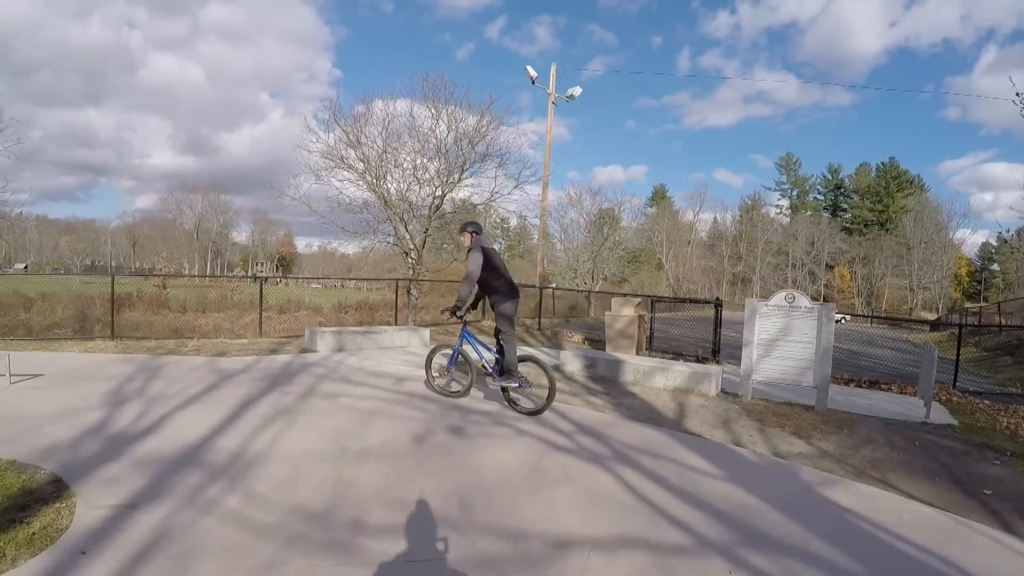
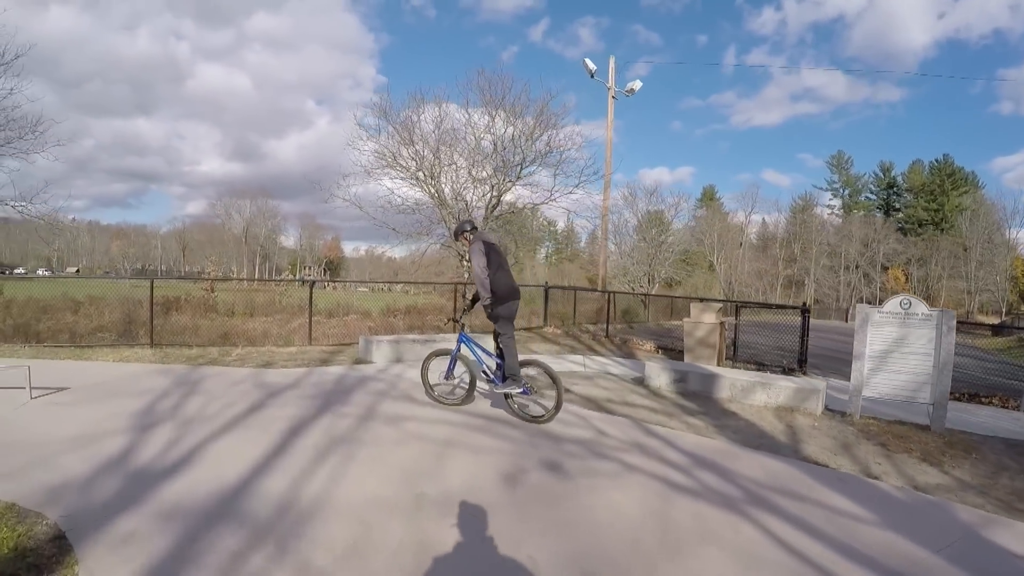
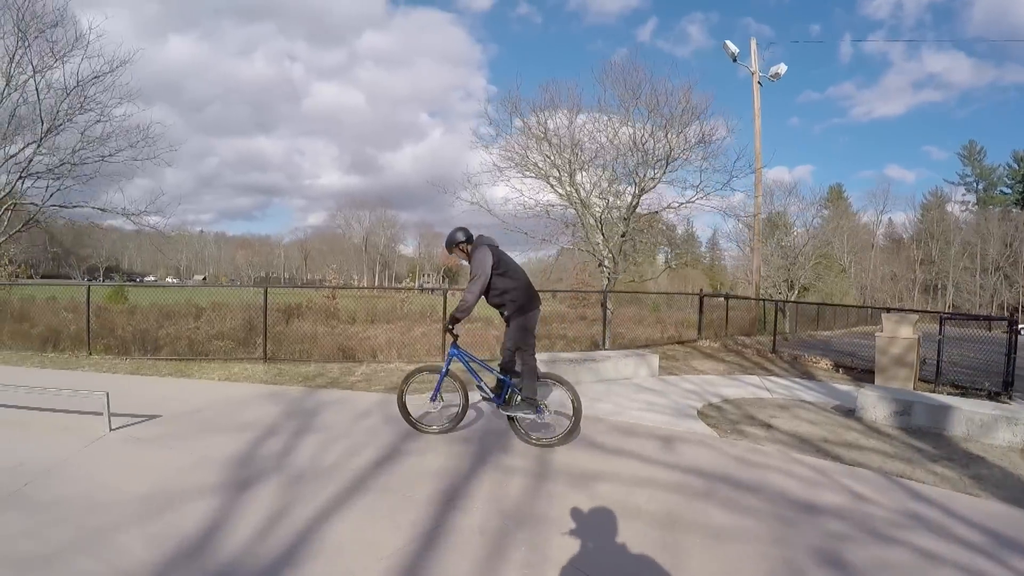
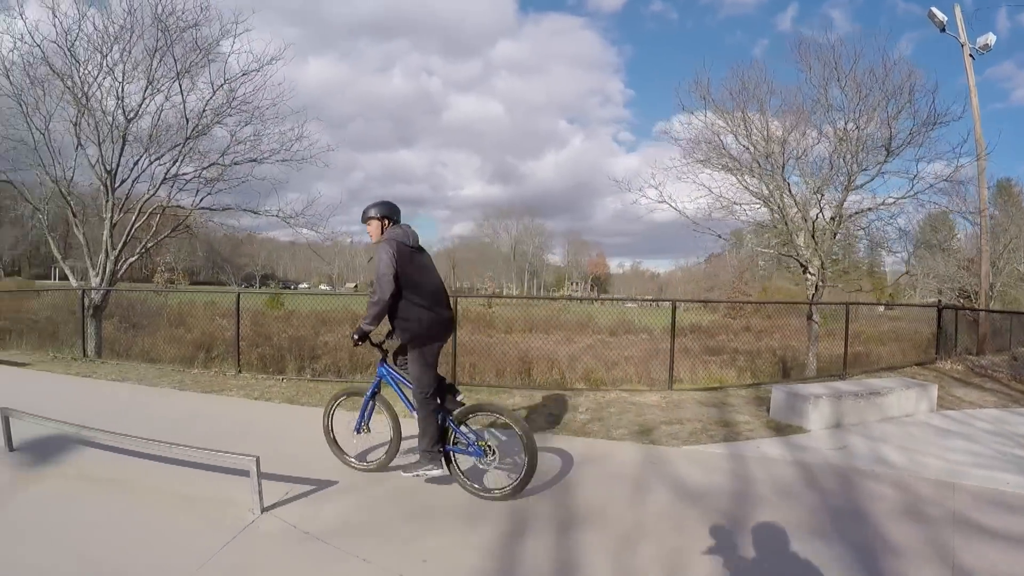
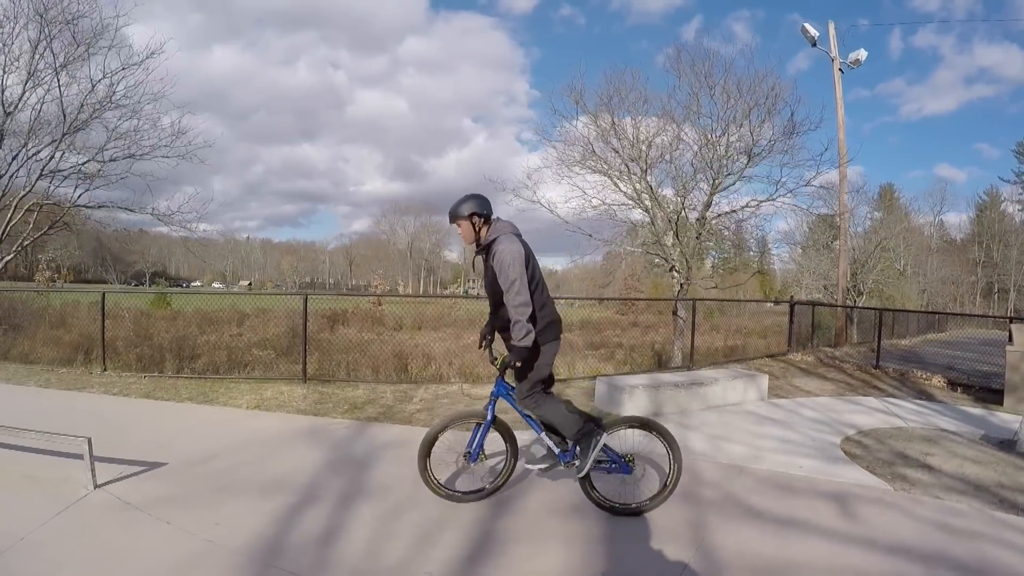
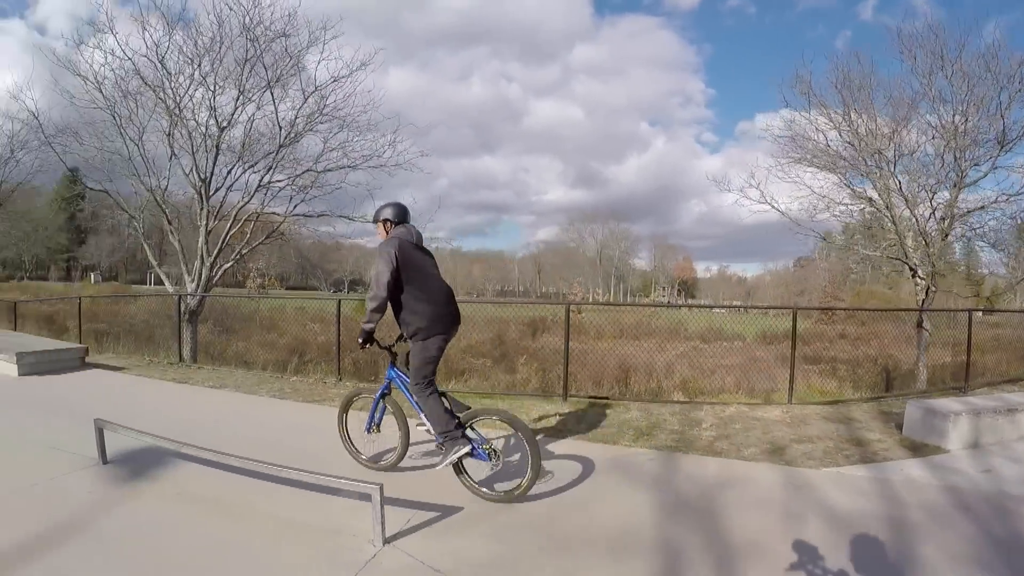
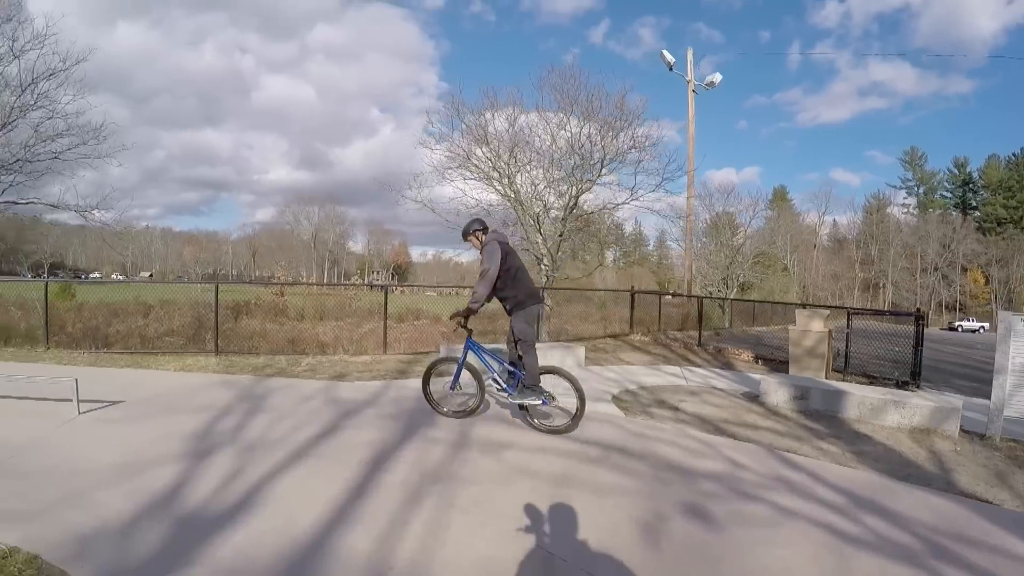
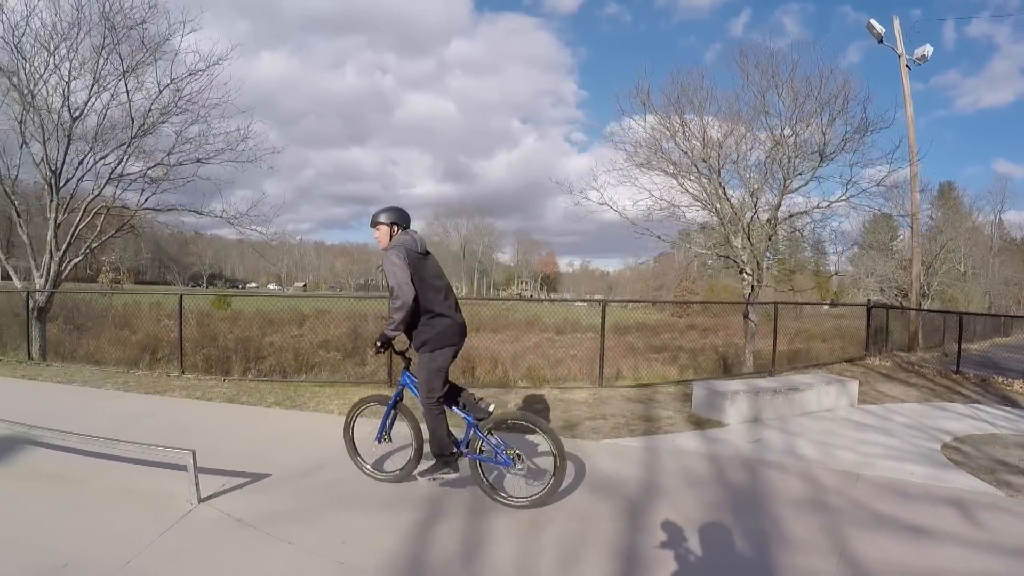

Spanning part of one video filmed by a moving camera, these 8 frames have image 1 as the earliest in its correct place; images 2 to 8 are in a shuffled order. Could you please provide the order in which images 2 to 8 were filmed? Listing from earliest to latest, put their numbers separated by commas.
2, 7, 3, 5, 8, 4, 6
